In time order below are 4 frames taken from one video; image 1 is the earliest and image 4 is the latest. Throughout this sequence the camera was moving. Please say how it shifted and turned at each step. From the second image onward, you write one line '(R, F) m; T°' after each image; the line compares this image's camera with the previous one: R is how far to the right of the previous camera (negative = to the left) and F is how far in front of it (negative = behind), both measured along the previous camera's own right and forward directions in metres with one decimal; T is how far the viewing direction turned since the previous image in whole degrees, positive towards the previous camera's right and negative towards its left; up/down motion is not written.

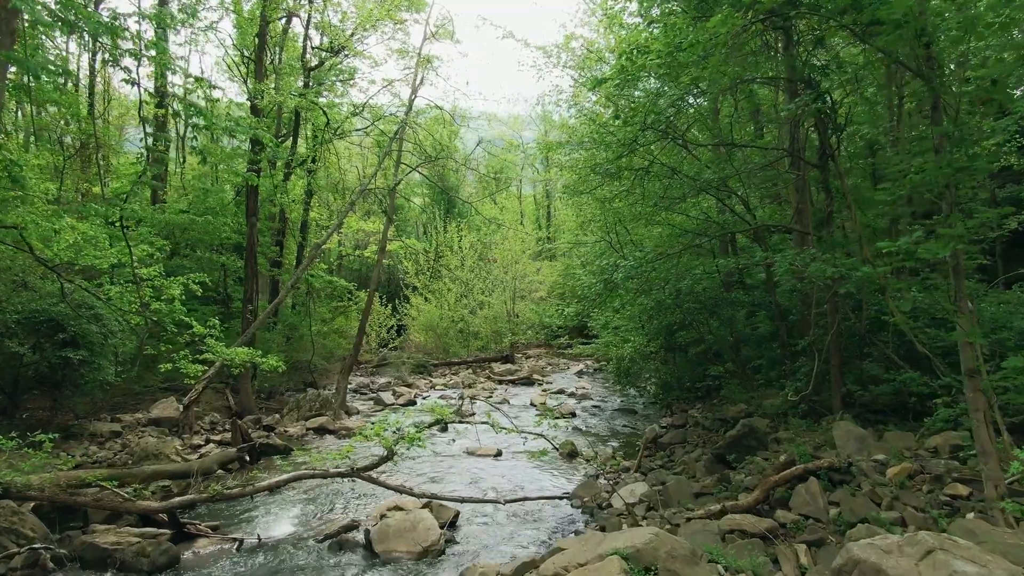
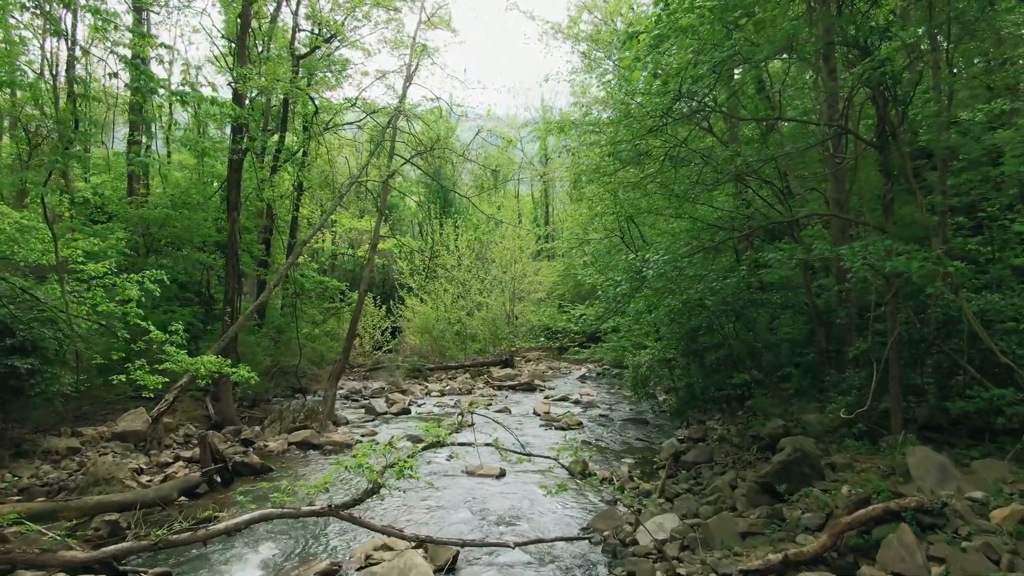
(-0.1, +1.1) m; 0°
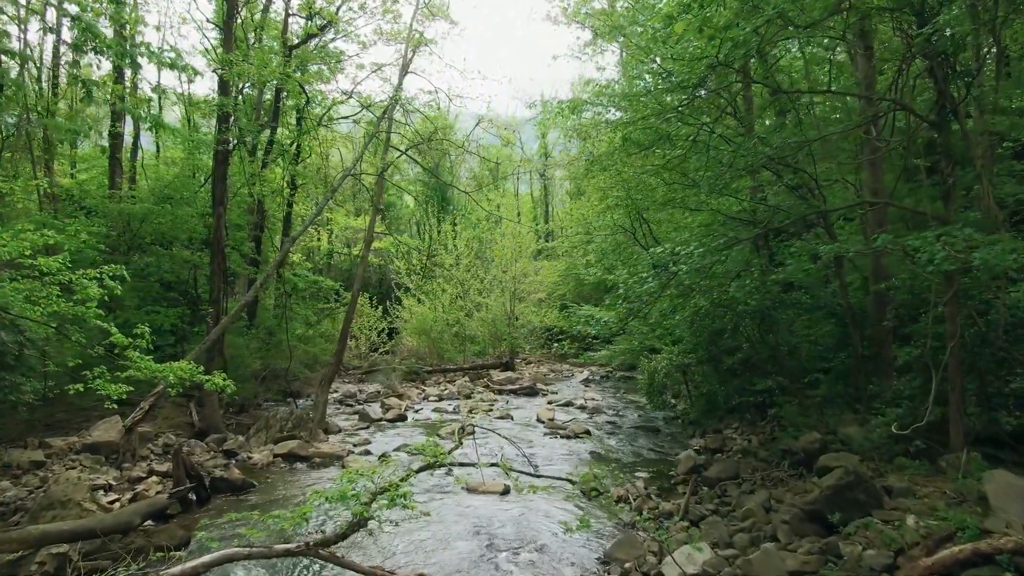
(-0.1, +0.8) m; 0°
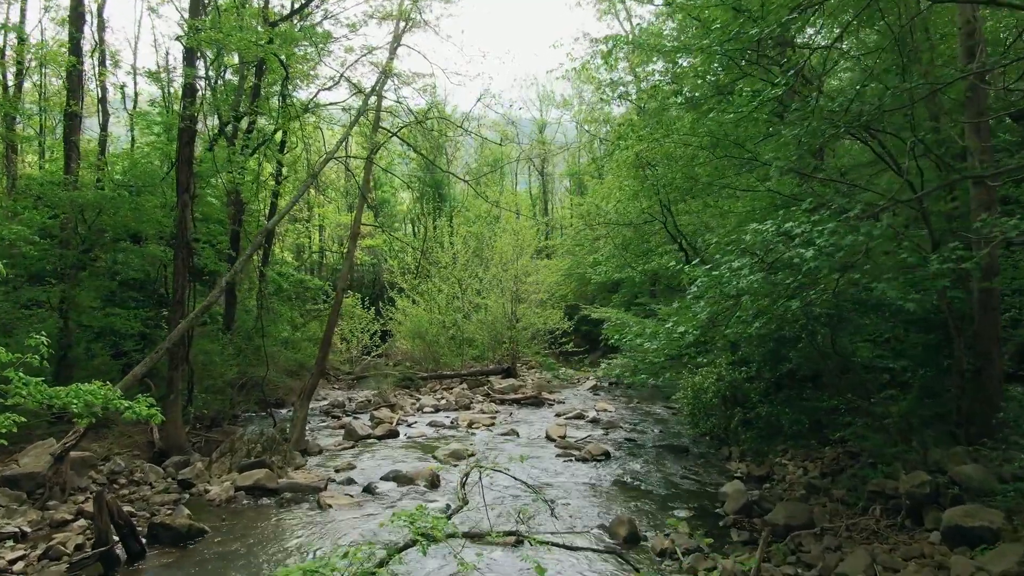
(-0.2, +1.7) m; 0°
